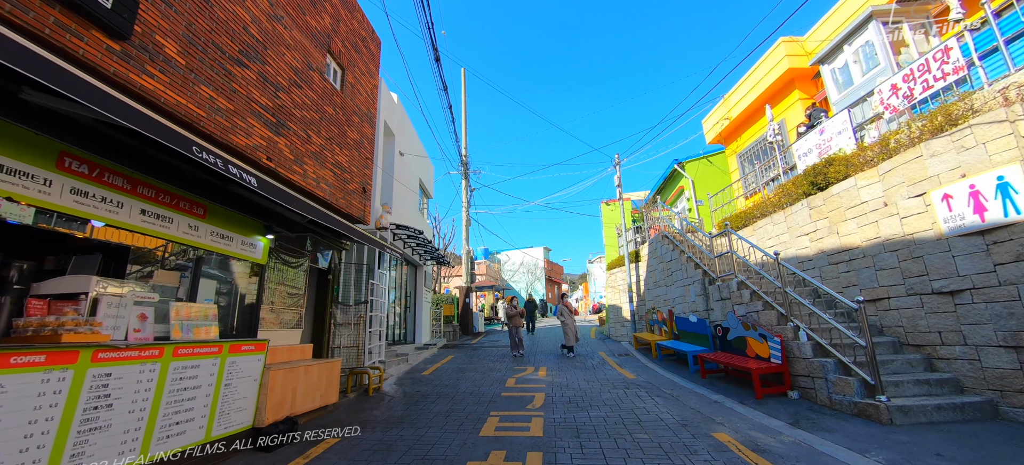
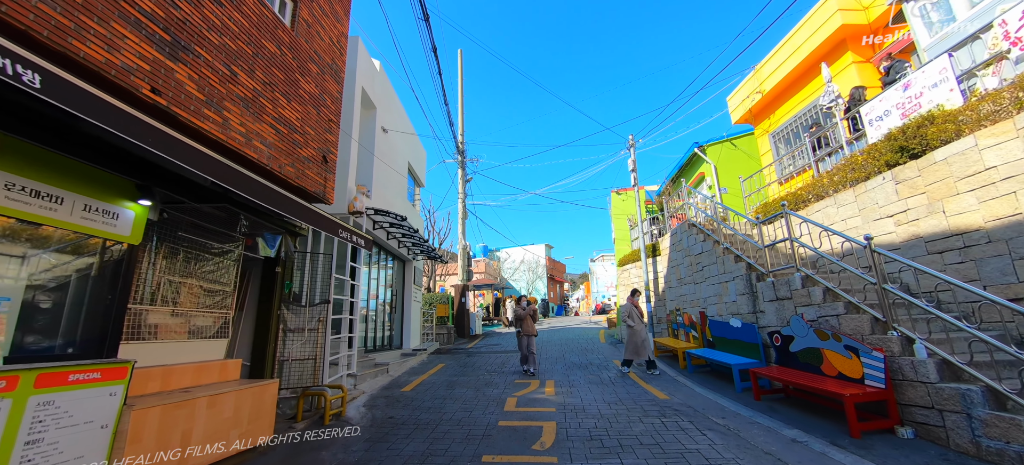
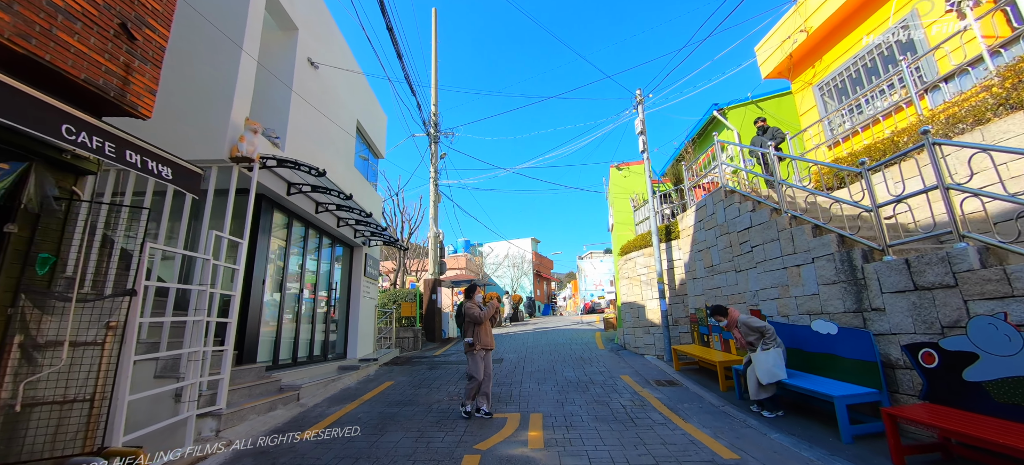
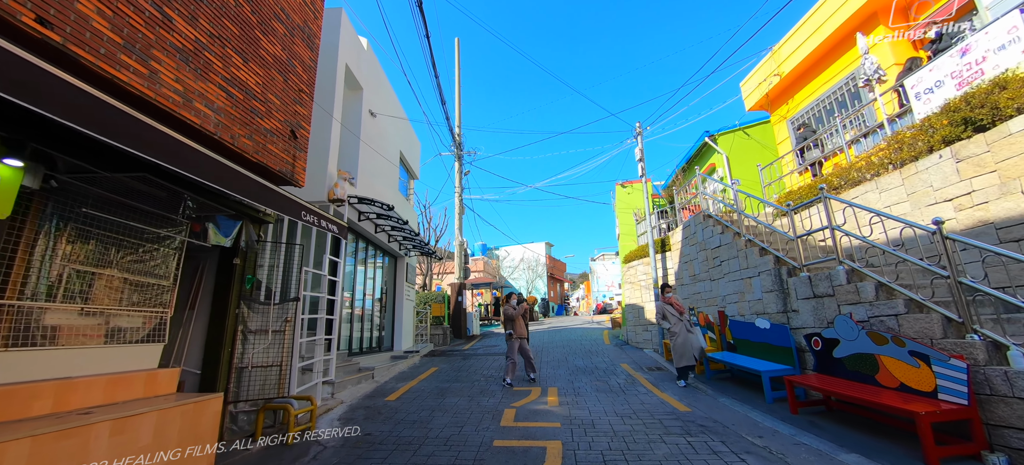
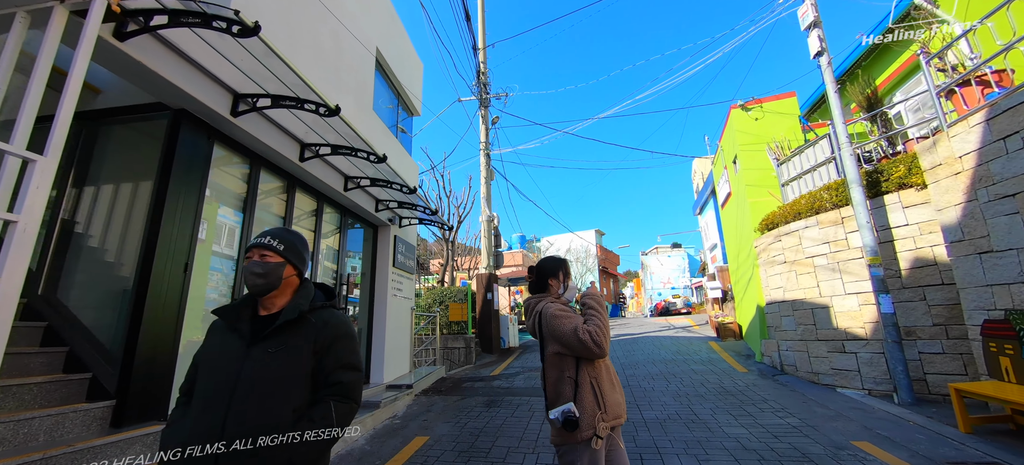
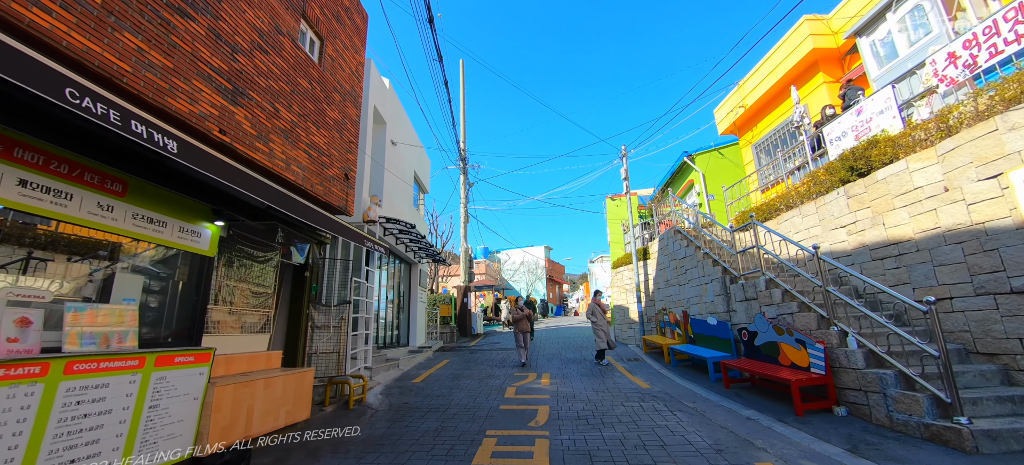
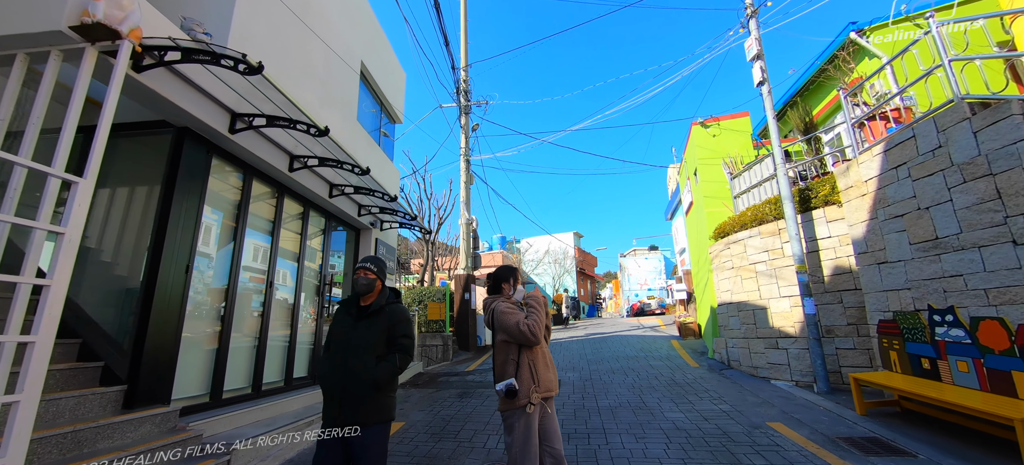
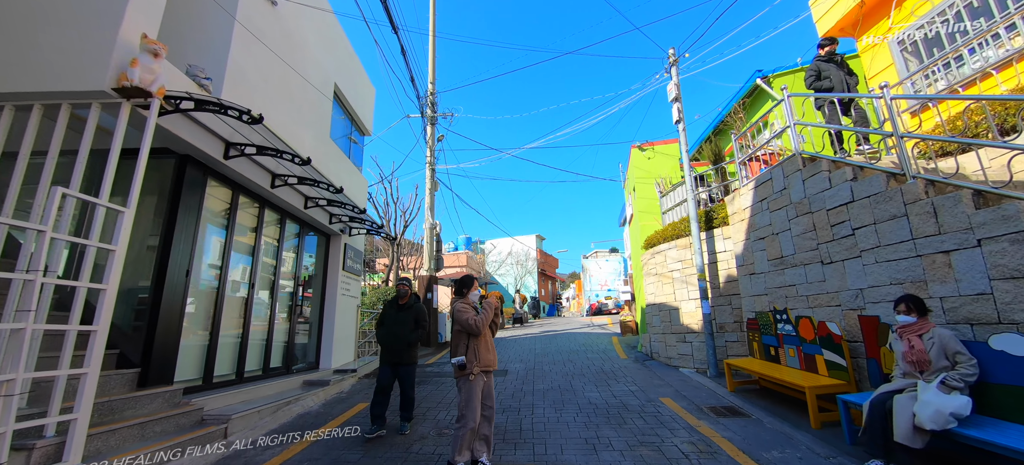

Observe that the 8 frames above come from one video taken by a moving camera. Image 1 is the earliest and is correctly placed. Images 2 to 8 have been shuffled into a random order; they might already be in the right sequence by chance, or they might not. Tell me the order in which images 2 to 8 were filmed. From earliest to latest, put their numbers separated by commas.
6, 2, 4, 3, 8, 7, 5
